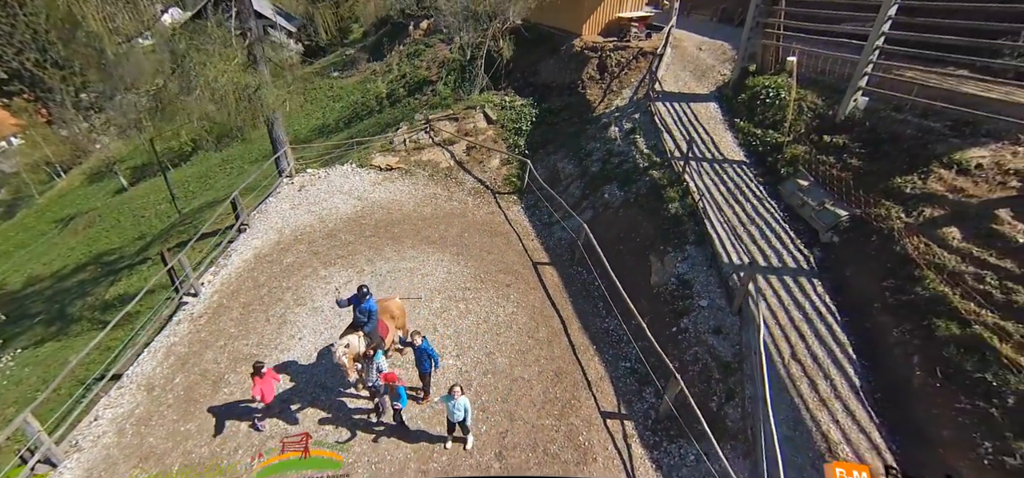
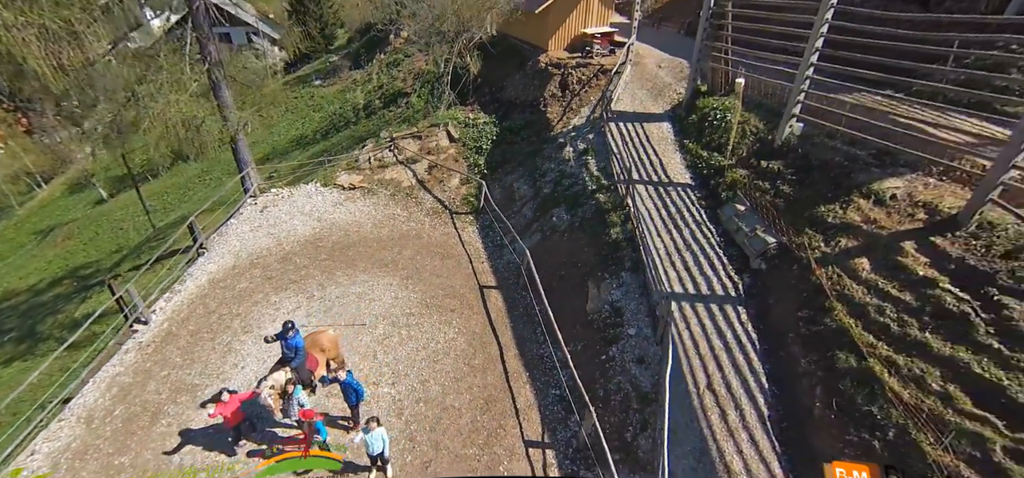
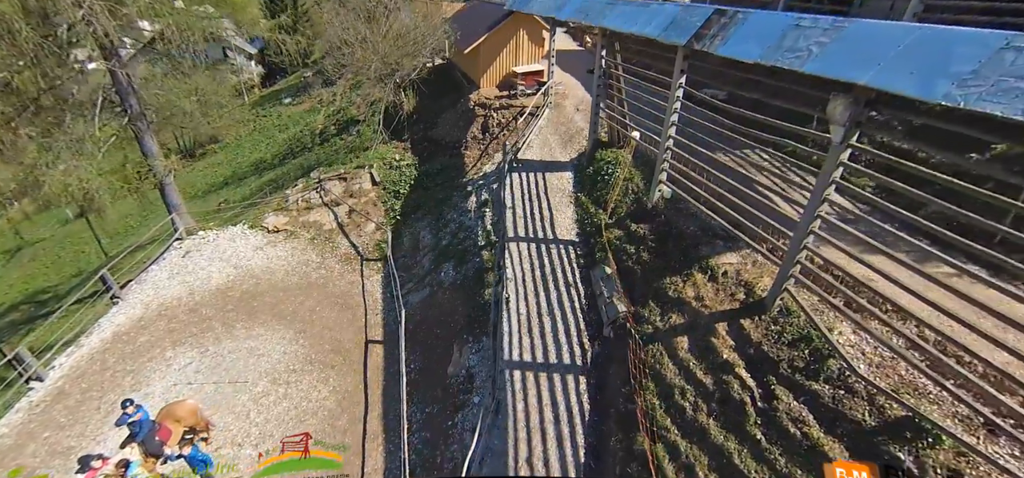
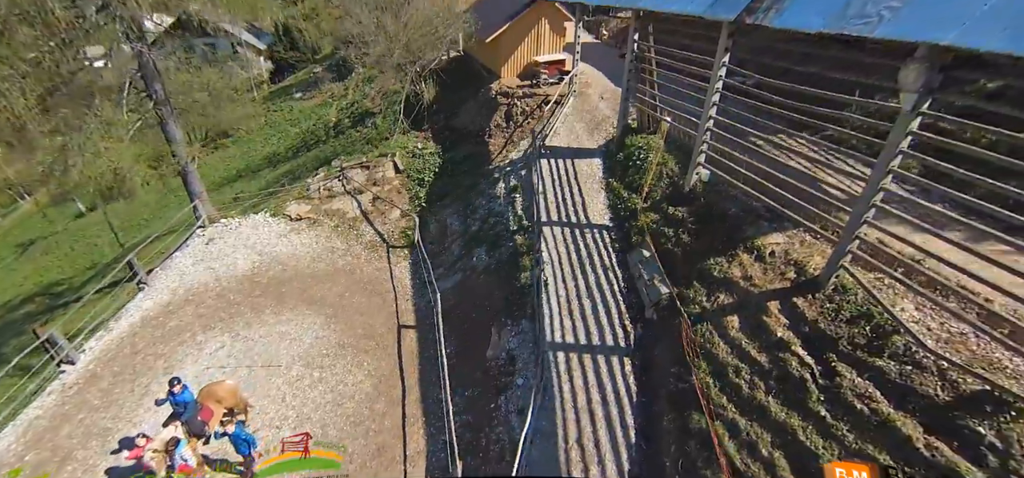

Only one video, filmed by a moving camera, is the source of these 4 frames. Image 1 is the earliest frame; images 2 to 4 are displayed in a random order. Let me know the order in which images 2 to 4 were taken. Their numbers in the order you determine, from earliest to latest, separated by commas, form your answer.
2, 4, 3
